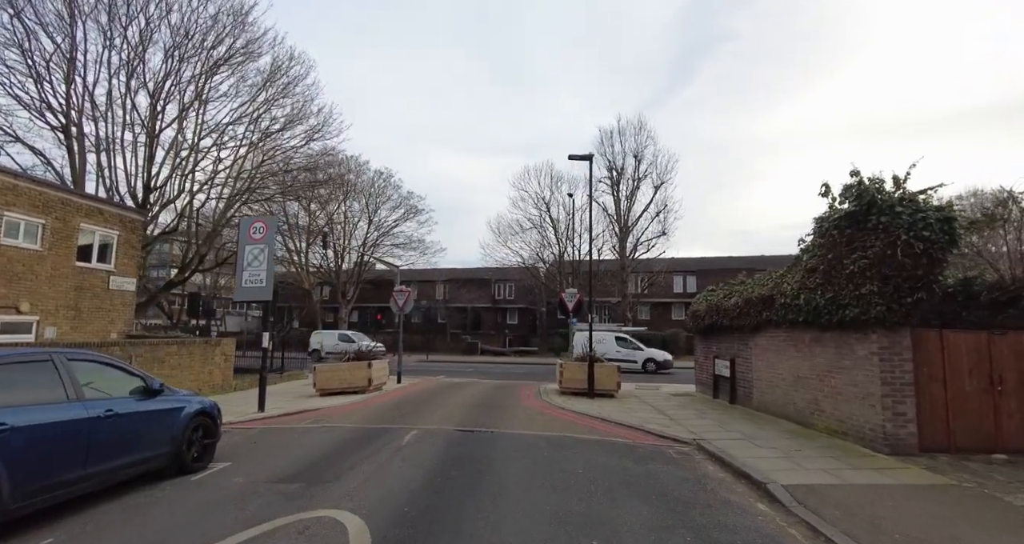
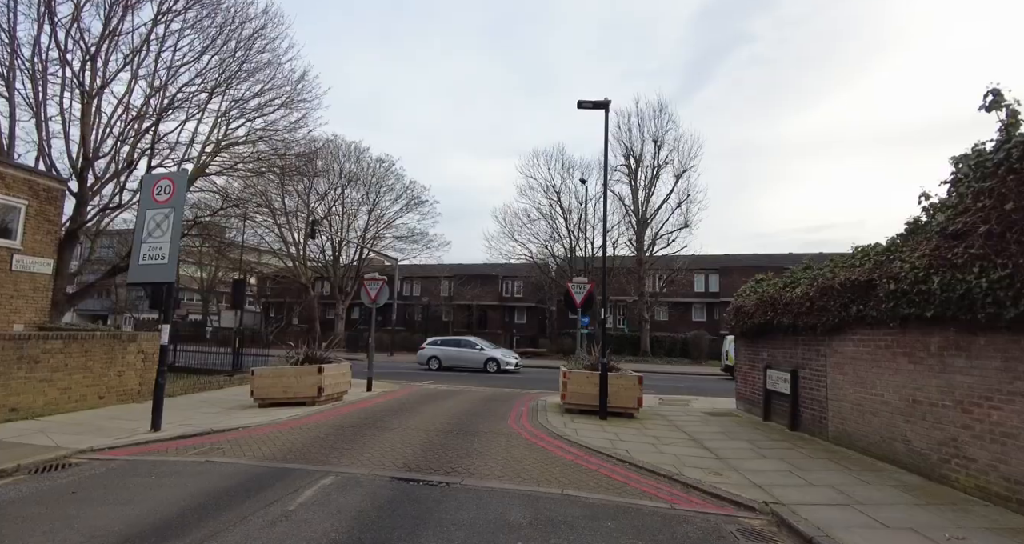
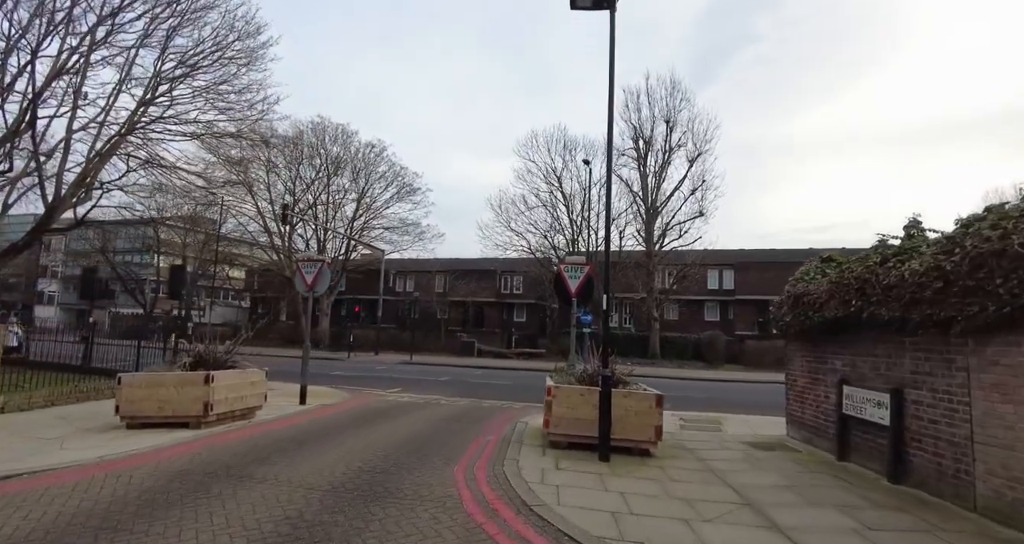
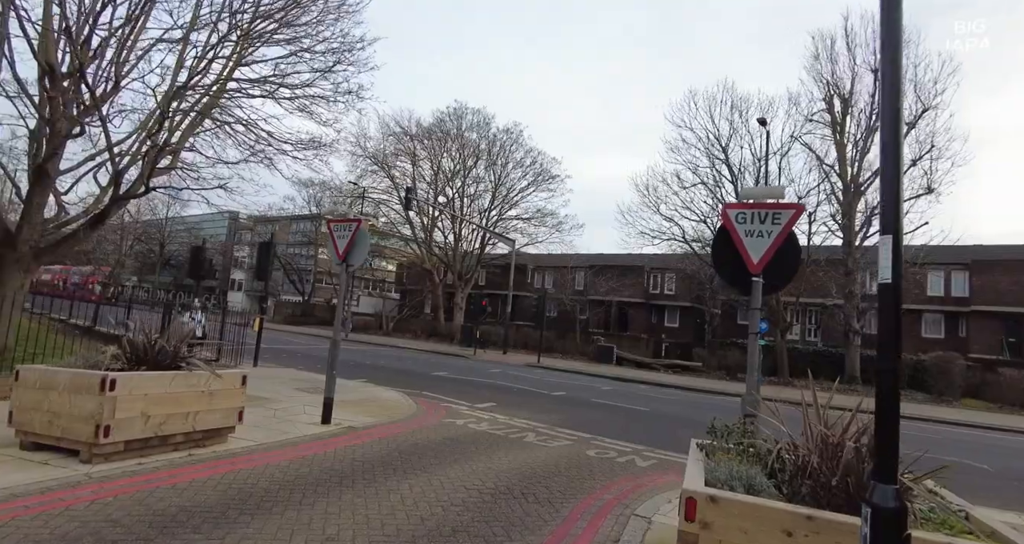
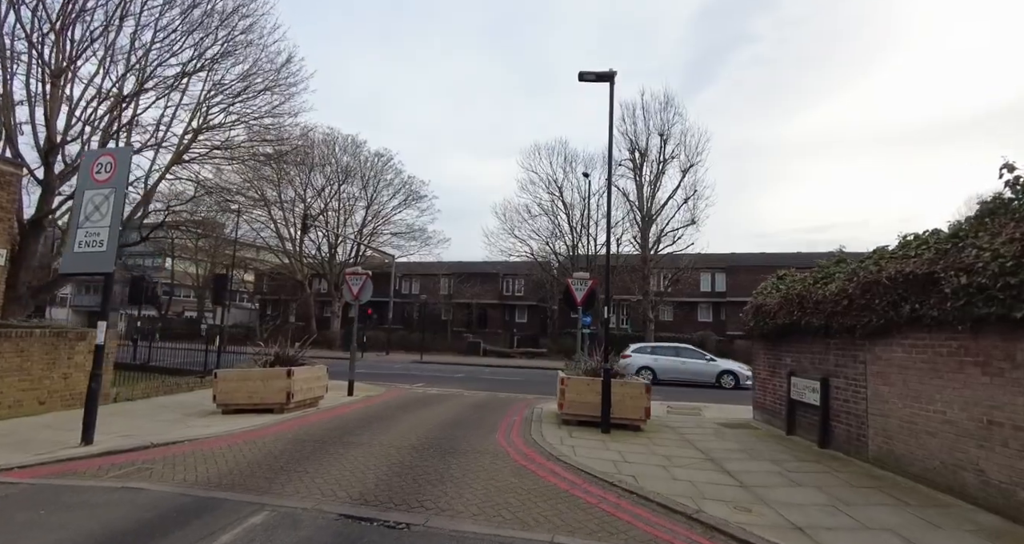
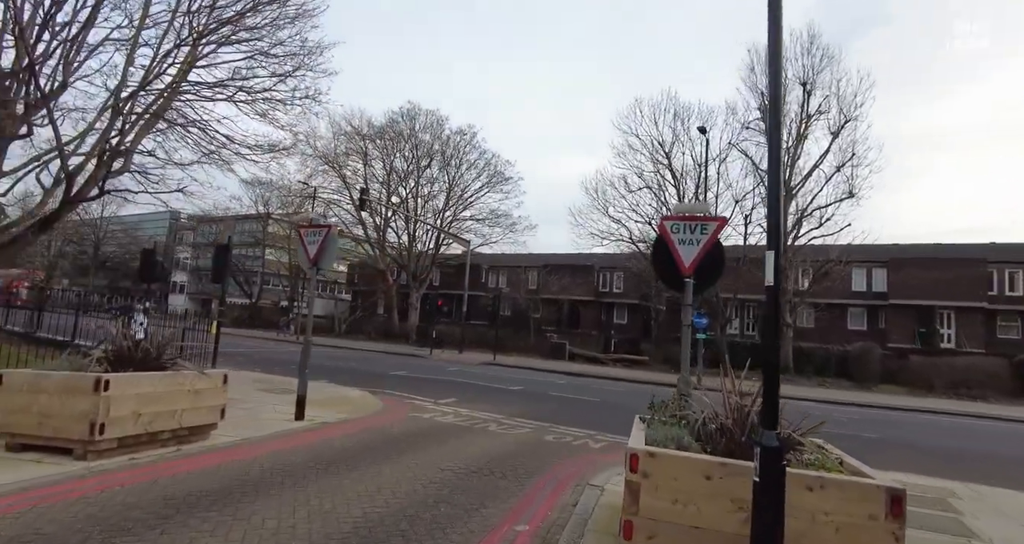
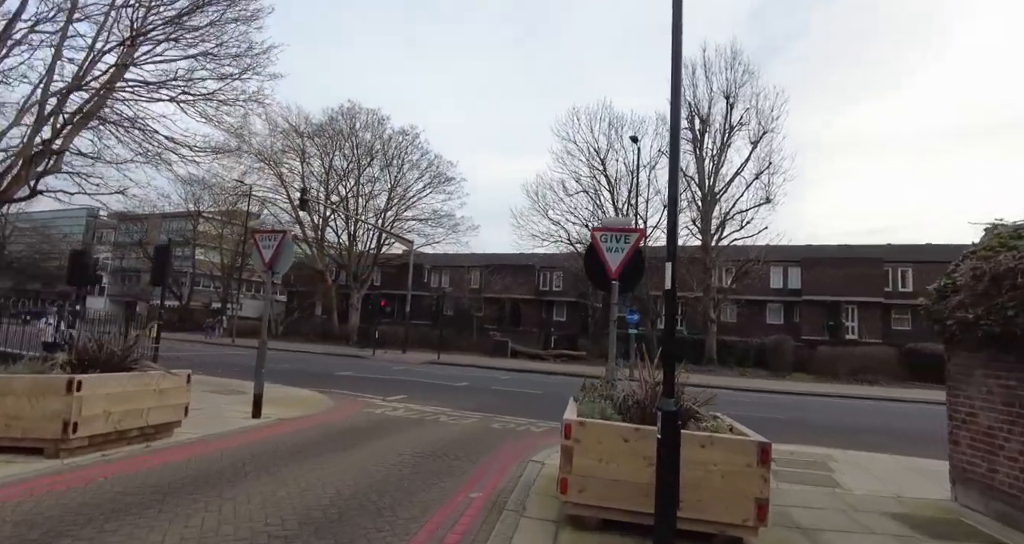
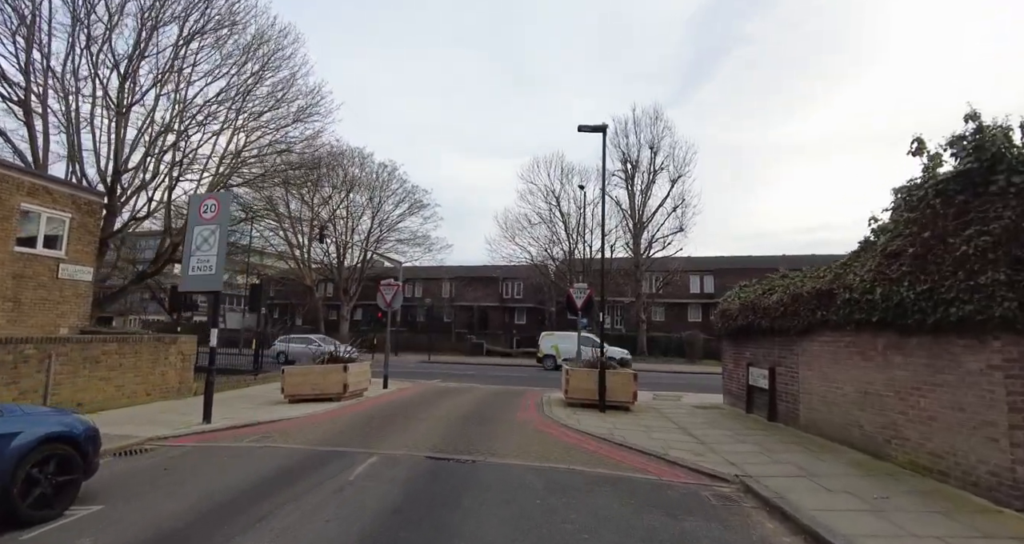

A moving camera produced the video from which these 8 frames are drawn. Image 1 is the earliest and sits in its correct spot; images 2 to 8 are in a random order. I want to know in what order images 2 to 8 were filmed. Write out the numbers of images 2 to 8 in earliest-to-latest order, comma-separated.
8, 2, 5, 3, 7, 6, 4
